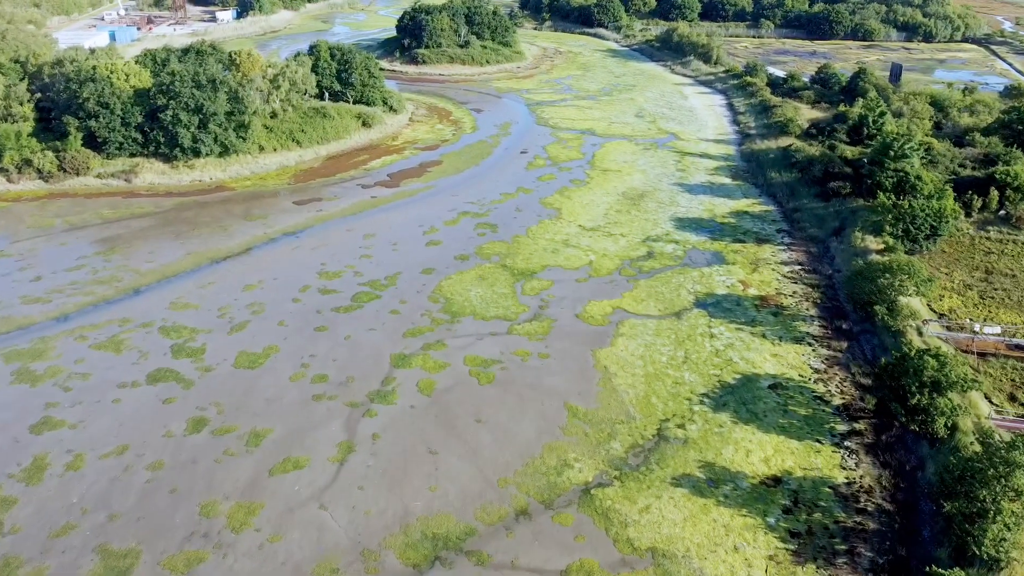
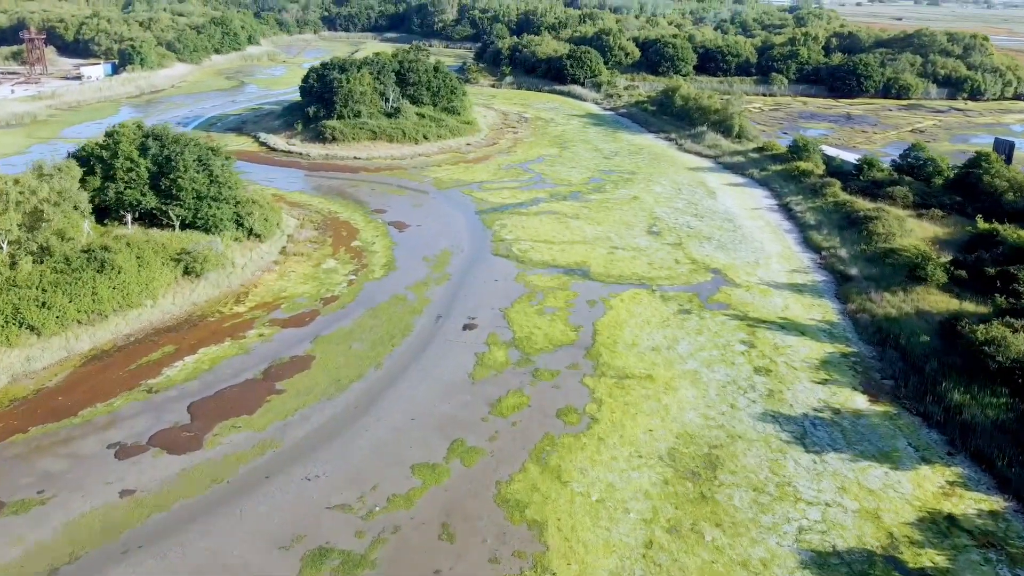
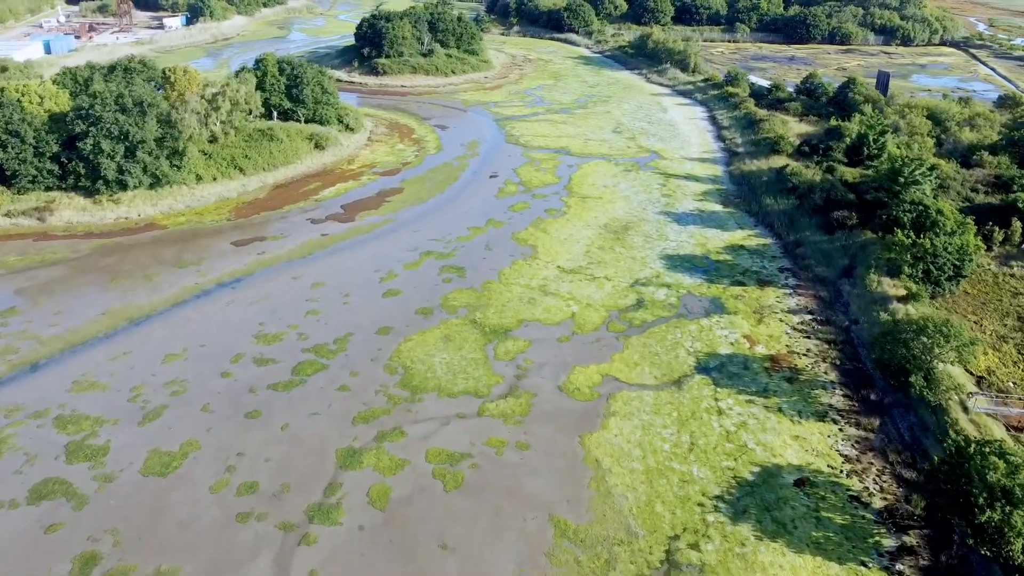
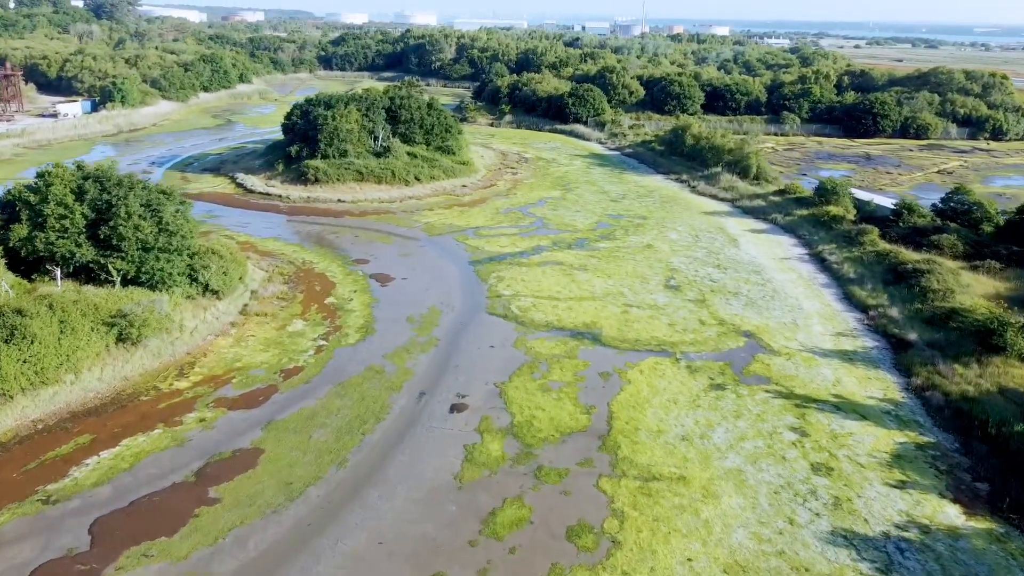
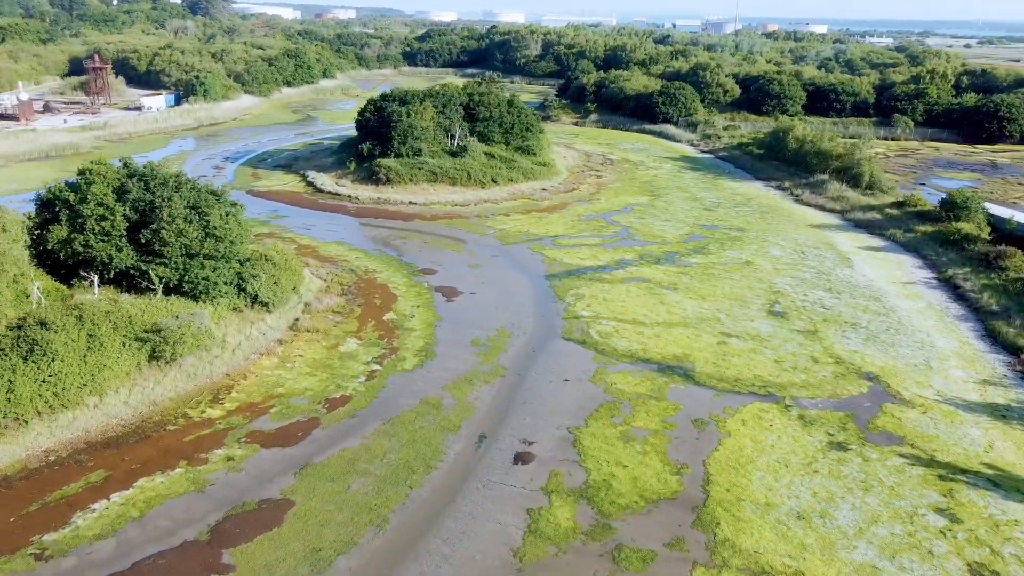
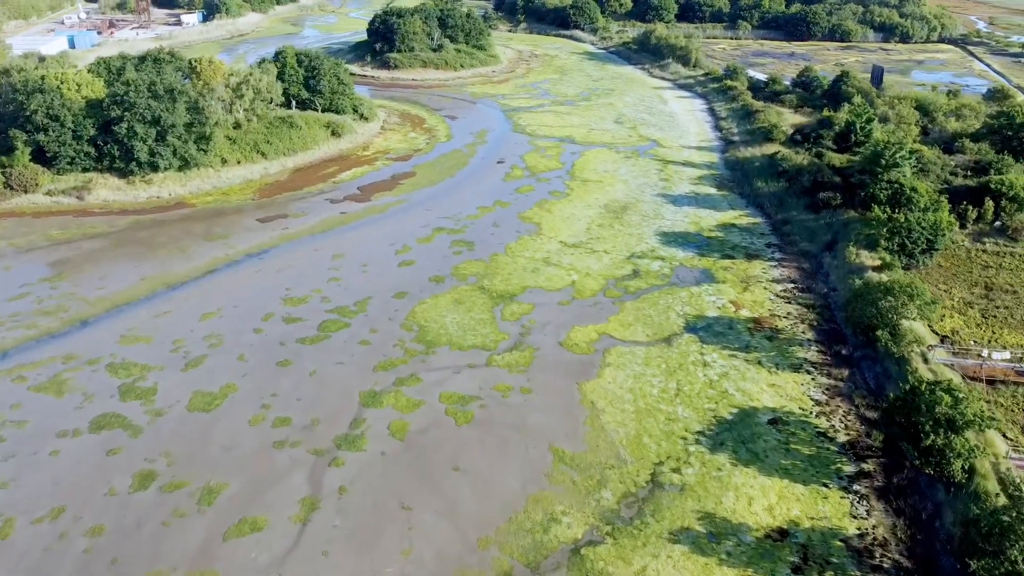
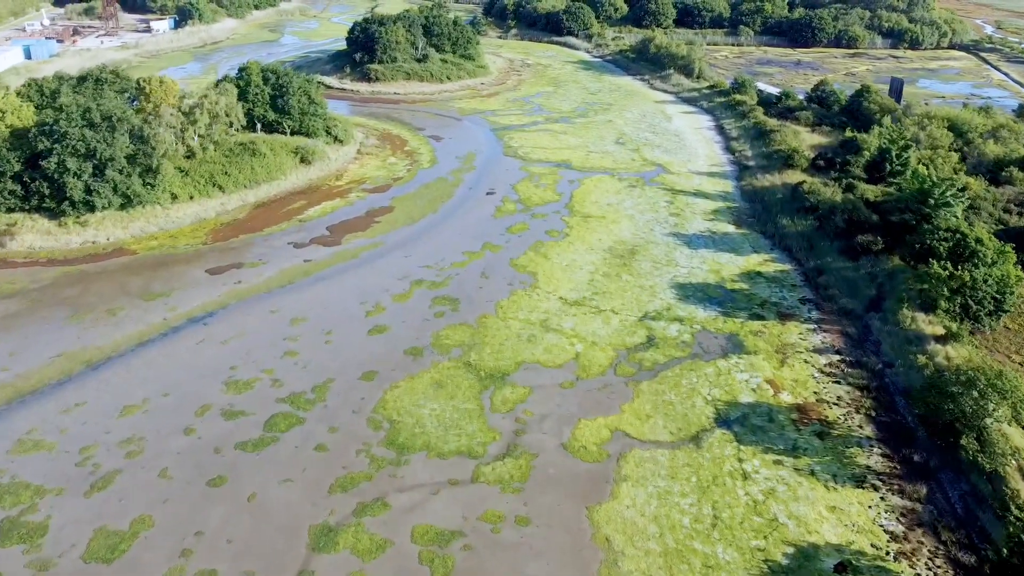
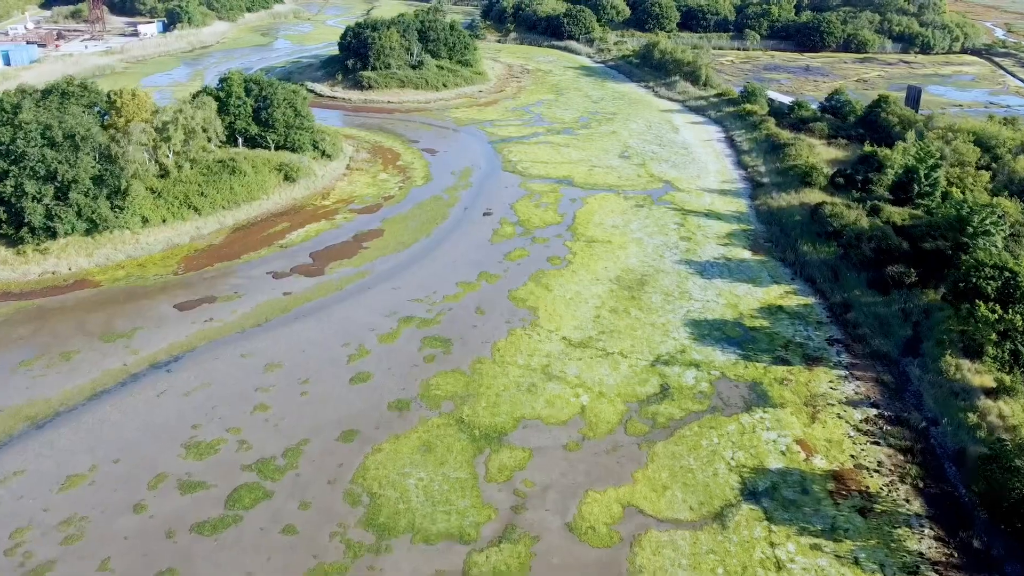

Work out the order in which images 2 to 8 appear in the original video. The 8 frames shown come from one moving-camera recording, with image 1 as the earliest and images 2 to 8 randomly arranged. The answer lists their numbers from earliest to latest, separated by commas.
6, 3, 7, 8, 2, 4, 5
